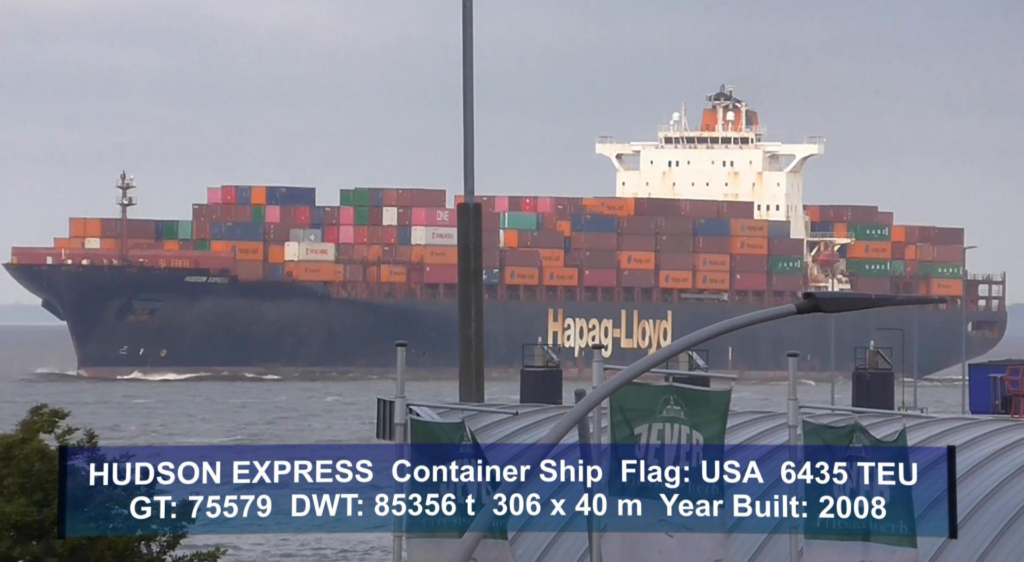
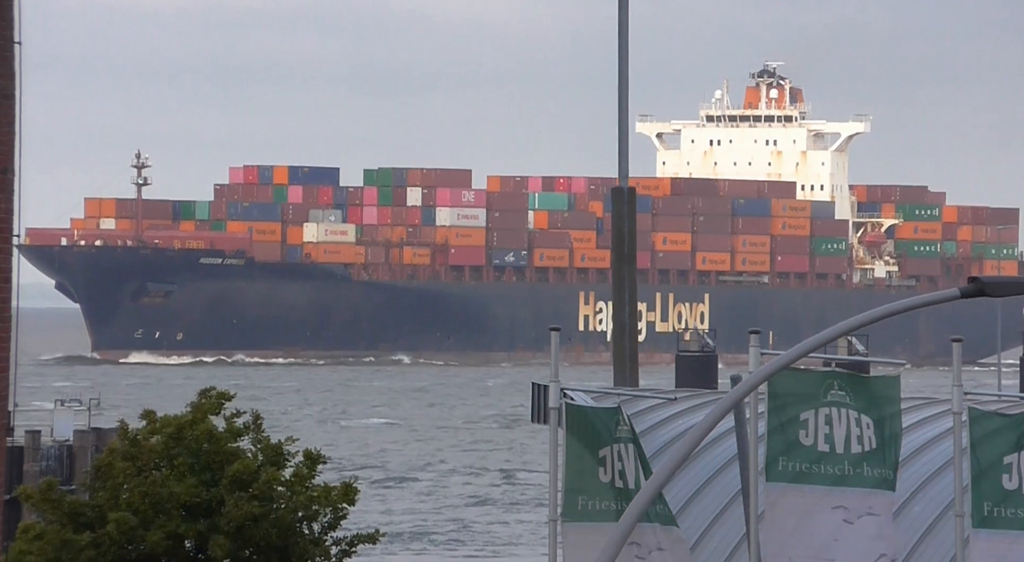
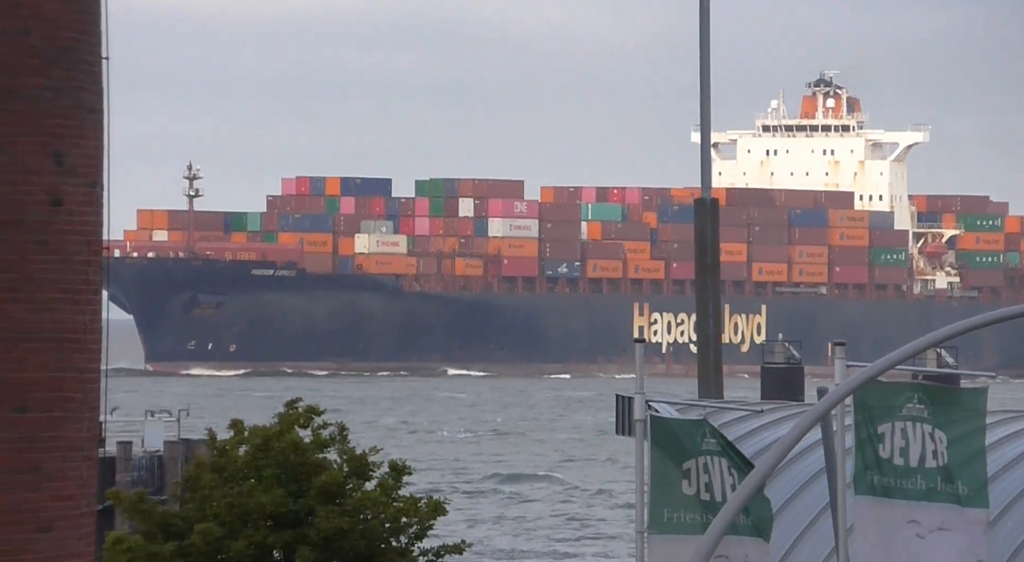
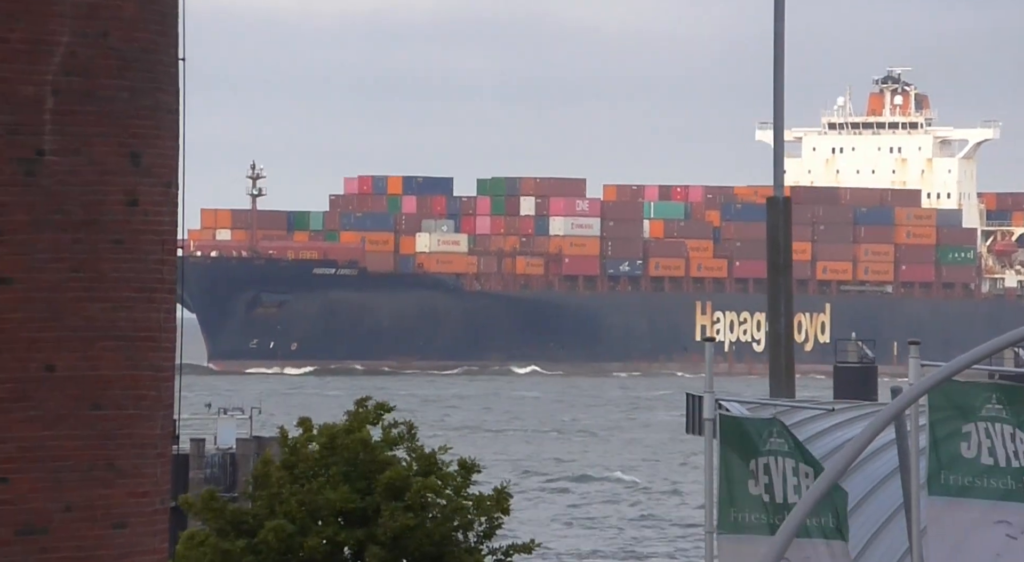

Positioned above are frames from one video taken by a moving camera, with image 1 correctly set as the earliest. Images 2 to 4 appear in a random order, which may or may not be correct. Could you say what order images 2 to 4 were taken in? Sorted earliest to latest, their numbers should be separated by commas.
2, 3, 4
